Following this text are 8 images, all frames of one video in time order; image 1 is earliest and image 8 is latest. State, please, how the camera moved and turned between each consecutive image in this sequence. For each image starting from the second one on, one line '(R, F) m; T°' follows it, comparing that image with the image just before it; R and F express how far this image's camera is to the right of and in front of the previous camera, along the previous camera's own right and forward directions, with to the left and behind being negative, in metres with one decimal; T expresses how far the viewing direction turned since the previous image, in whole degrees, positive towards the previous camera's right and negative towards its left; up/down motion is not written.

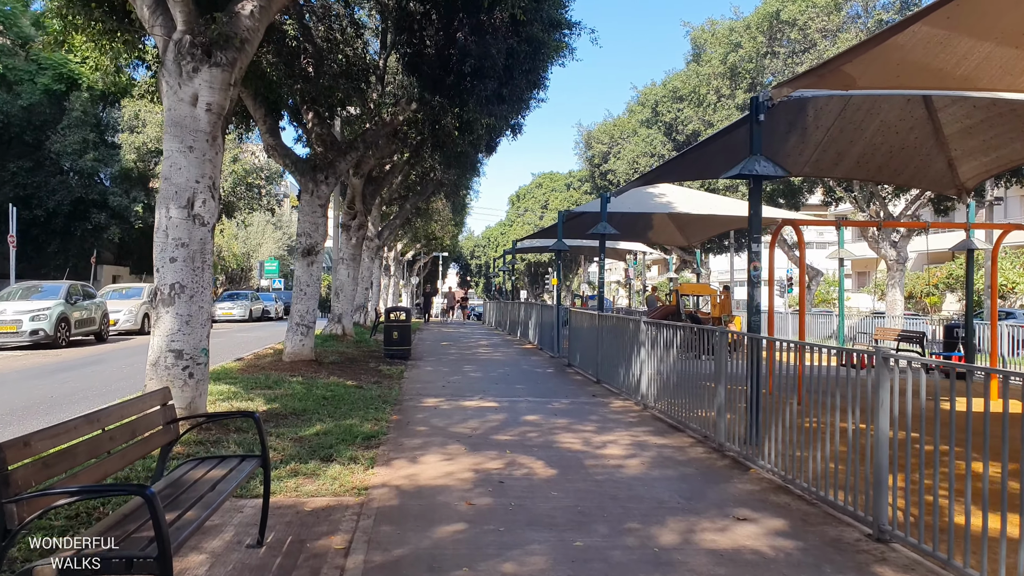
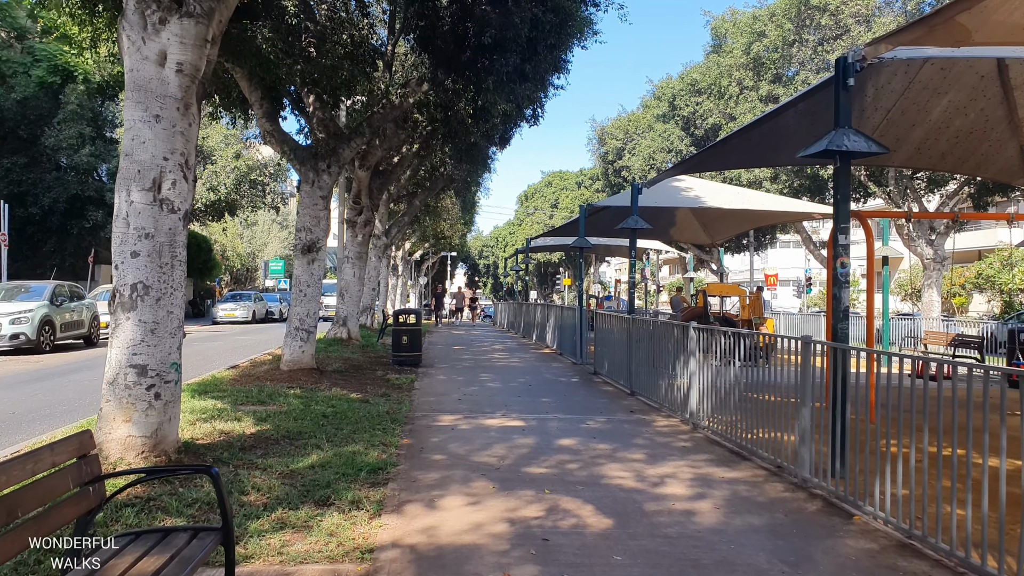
(-0.2, +1.2) m; -1°
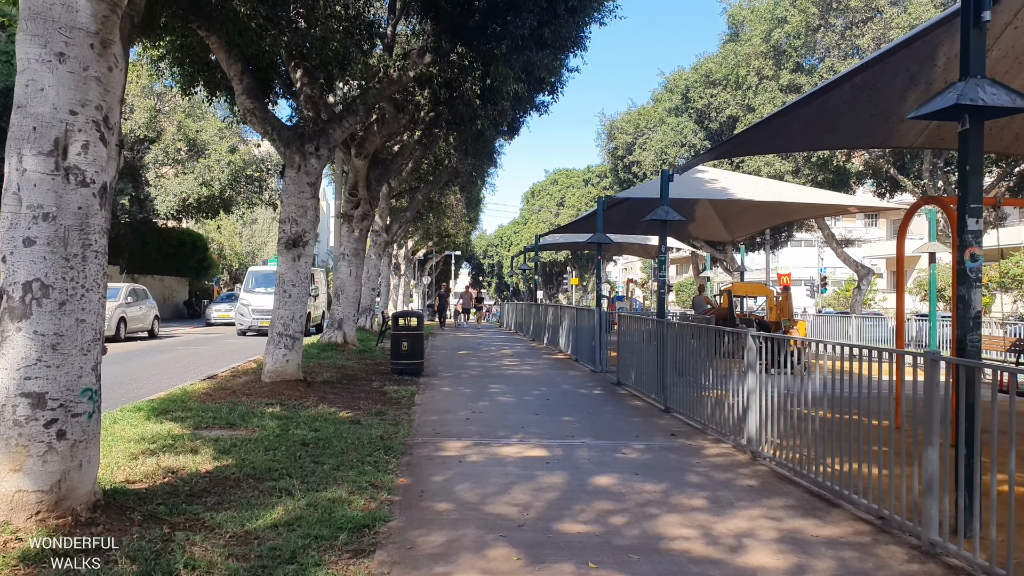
(-0.1, +1.4) m; 0°
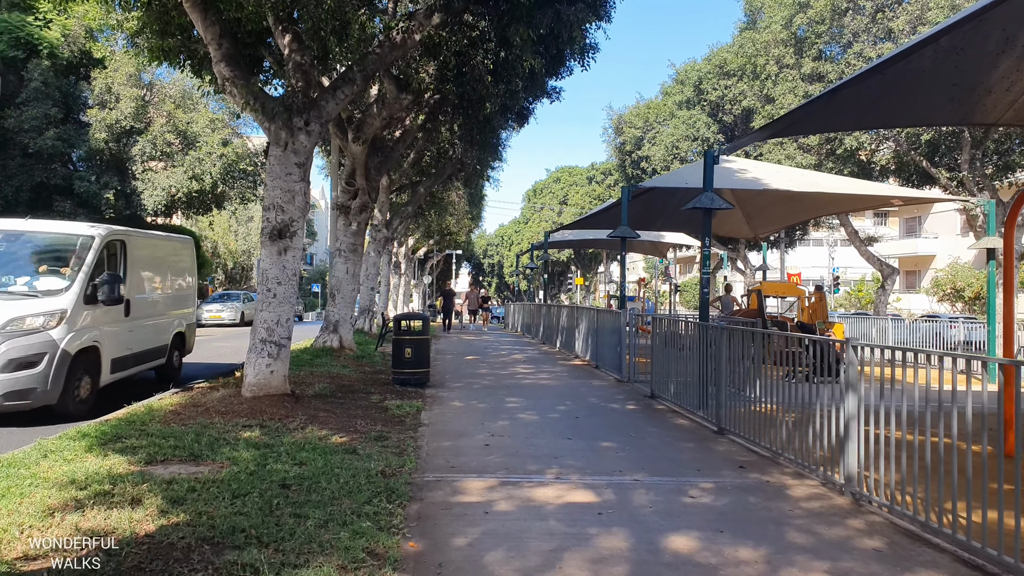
(-0.2, +1.4) m; 0°
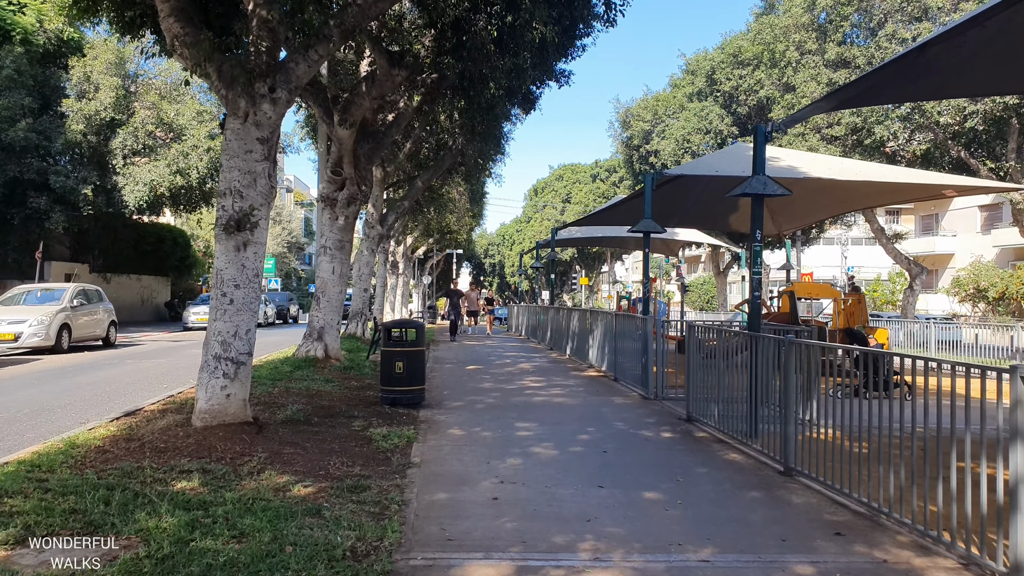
(-0.1, +1.5) m; 0°
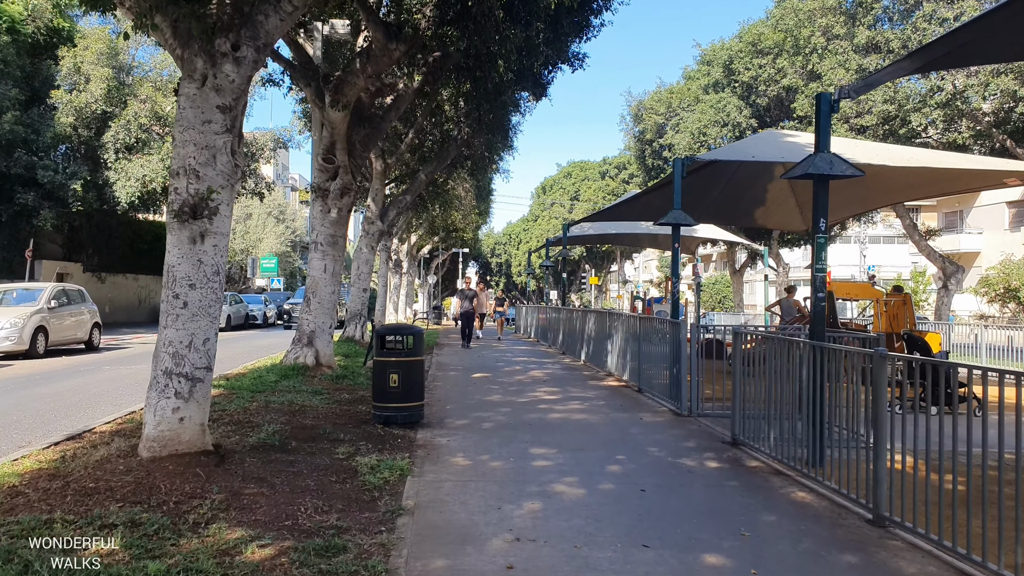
(-0.1, +1.2) m; -1°
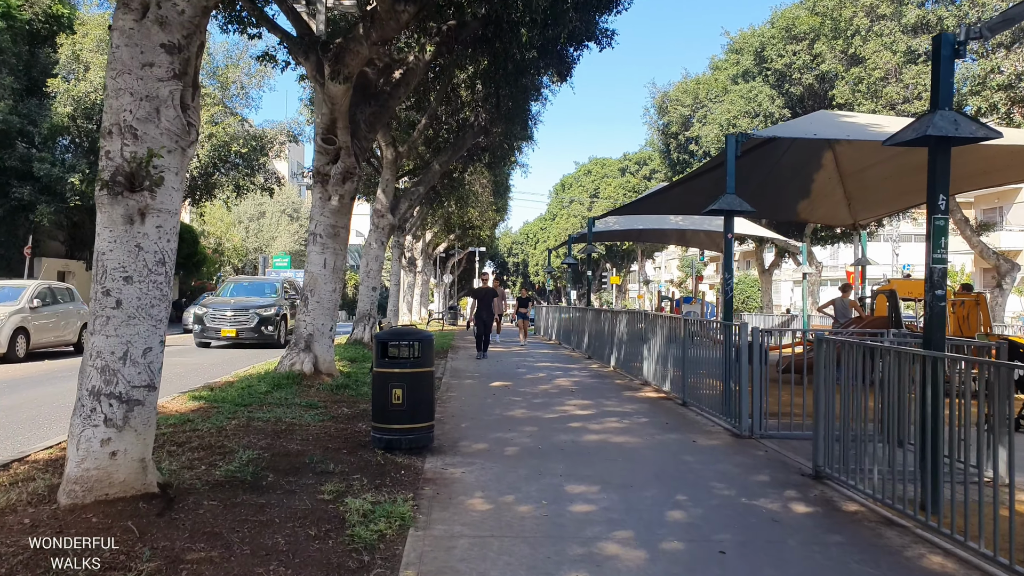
(-0.1, +1.3) m; -1°
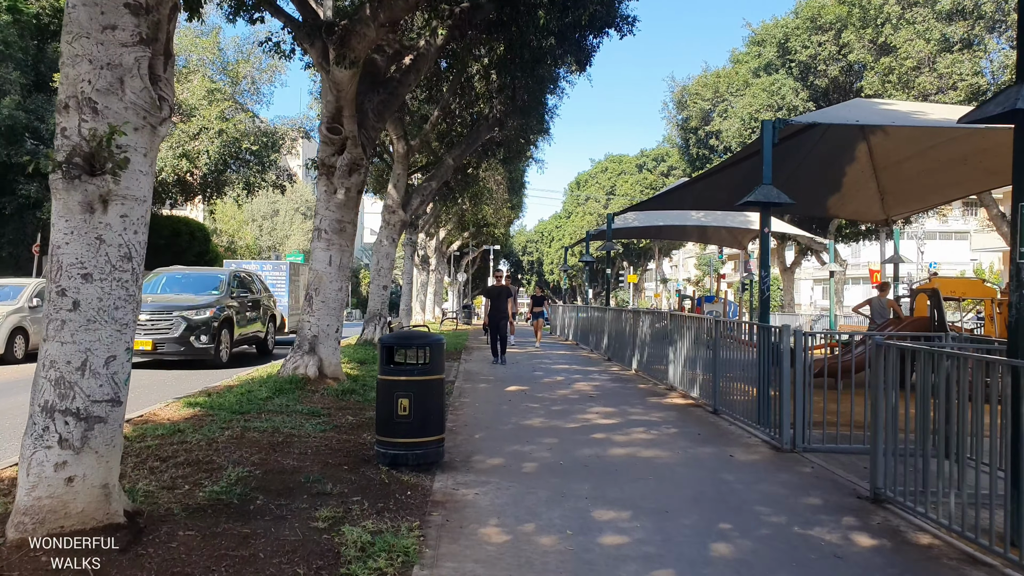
(0.0, +0.6) m; -1°
